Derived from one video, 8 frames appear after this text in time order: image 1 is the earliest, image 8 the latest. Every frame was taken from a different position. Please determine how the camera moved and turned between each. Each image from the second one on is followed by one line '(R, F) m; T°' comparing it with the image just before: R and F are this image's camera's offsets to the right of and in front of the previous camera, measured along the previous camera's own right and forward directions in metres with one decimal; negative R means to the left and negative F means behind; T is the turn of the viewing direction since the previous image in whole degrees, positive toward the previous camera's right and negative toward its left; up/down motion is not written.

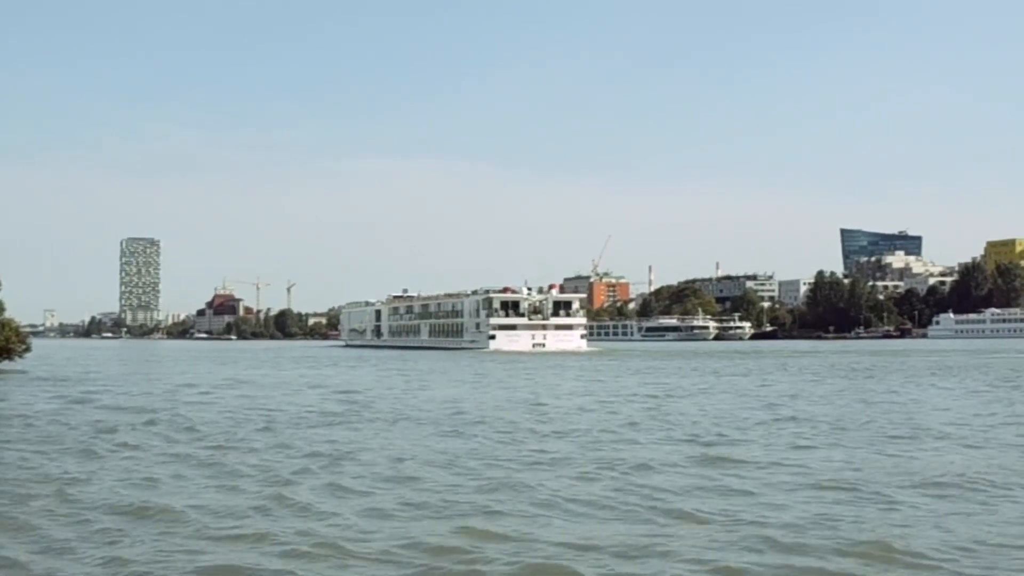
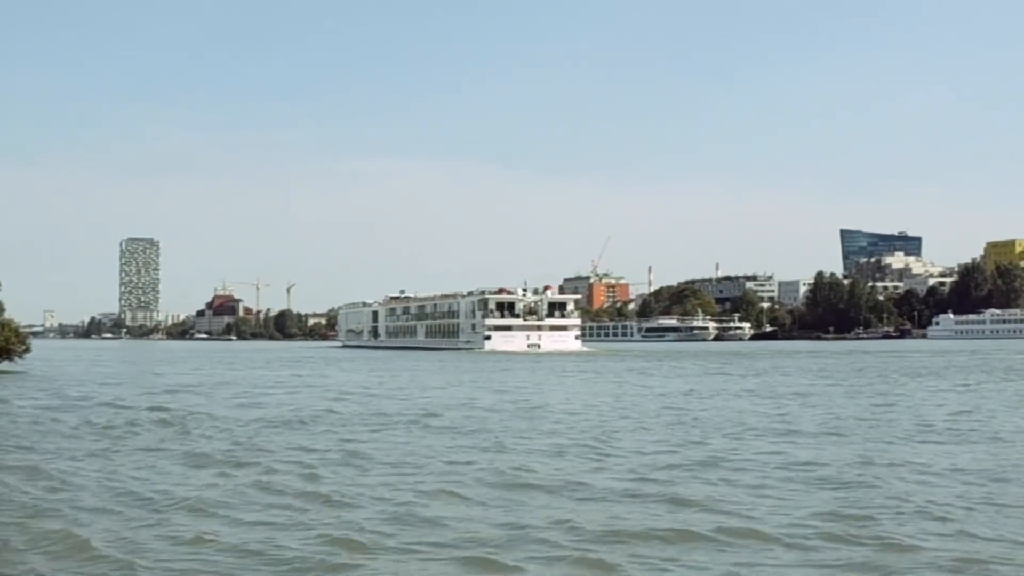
(-9.6, +2.1) m; 0°
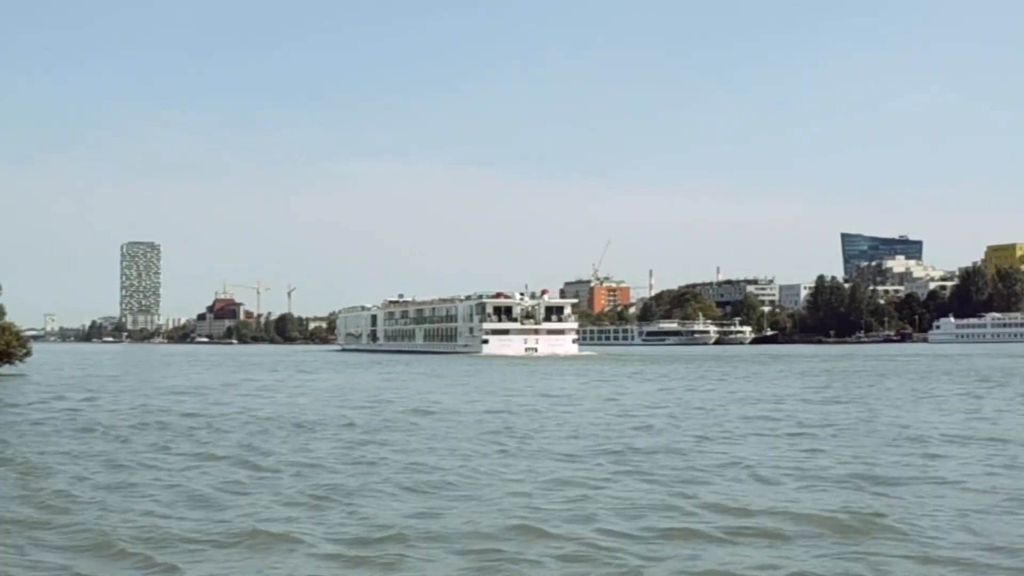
(+1.2, -0.2) m; 0°
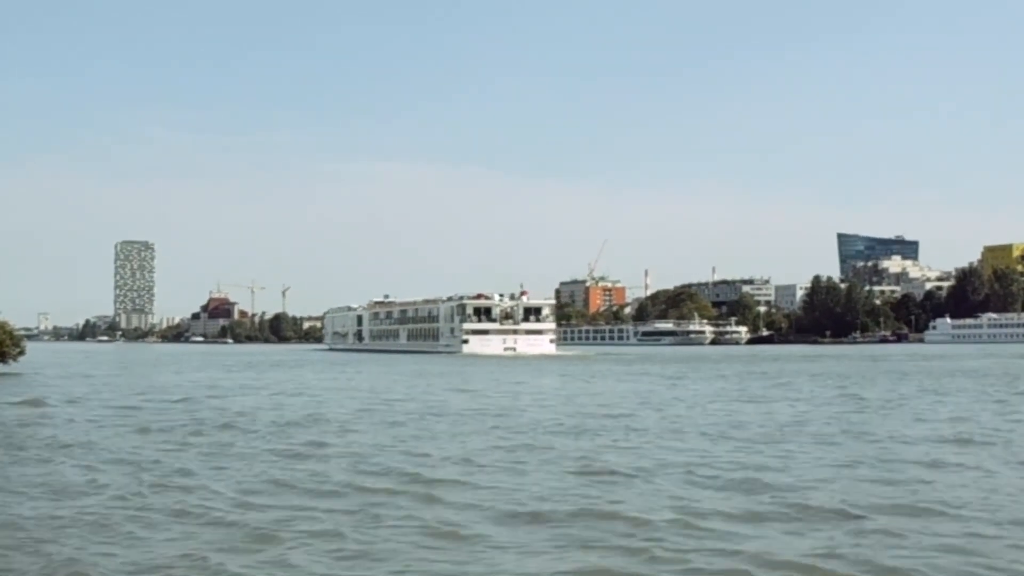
(+8.8, +1.6) m; 0°
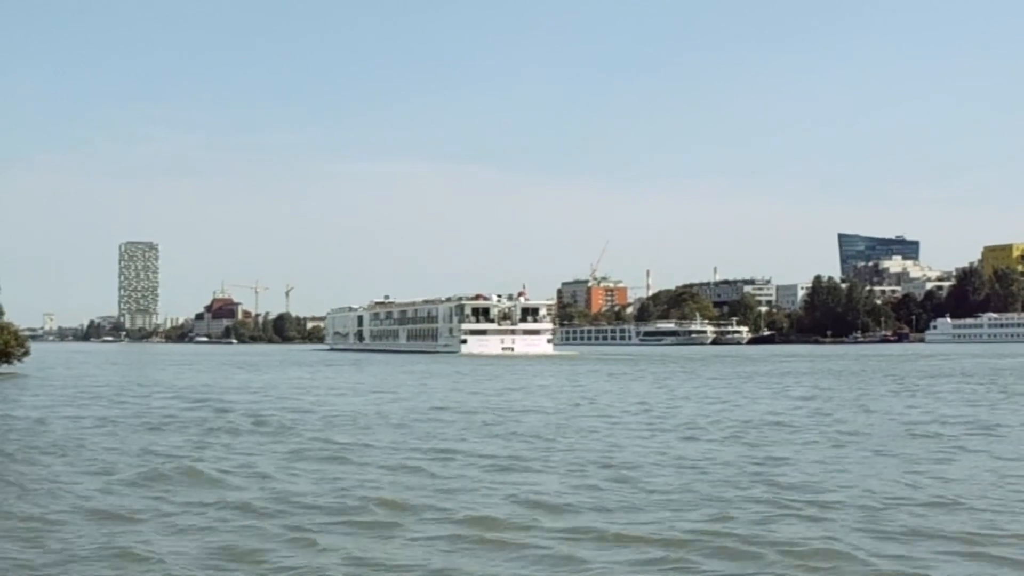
(+2.4, -5.8) m; 0°
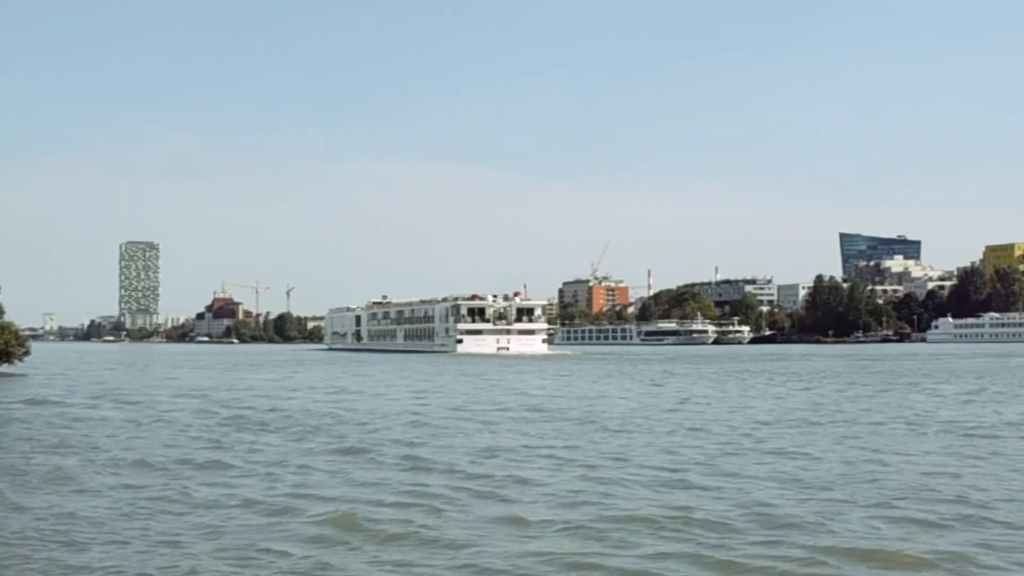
(+2.4, +0.5) m; 0°
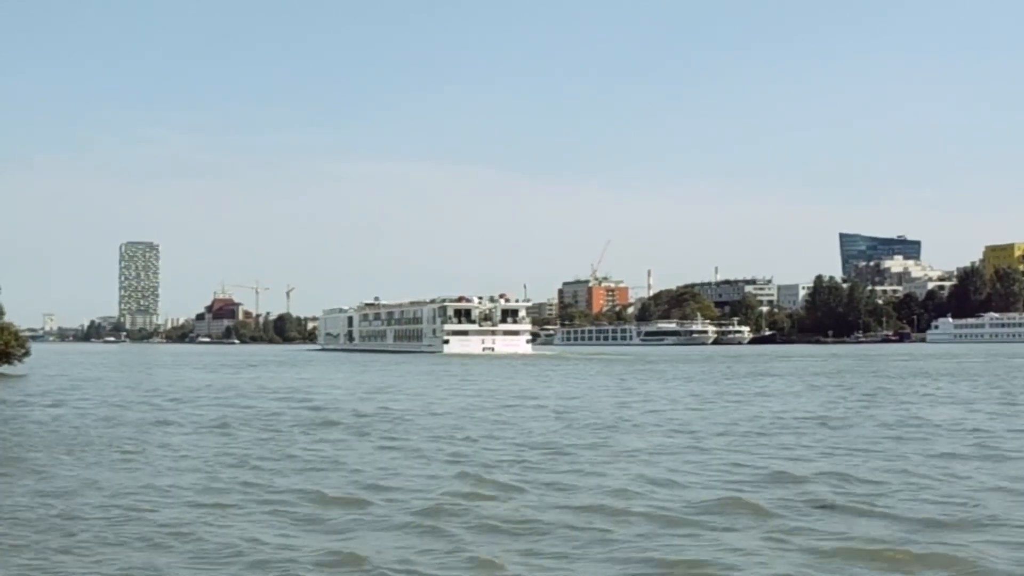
(+2.0, -0.4) m; 0°
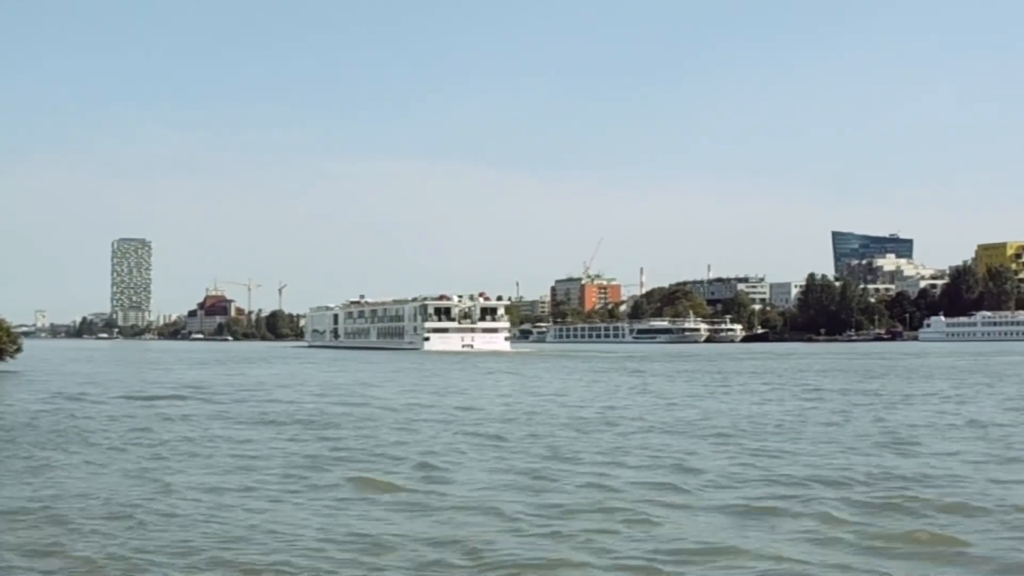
(+0.8, +0.1) m; 0°
